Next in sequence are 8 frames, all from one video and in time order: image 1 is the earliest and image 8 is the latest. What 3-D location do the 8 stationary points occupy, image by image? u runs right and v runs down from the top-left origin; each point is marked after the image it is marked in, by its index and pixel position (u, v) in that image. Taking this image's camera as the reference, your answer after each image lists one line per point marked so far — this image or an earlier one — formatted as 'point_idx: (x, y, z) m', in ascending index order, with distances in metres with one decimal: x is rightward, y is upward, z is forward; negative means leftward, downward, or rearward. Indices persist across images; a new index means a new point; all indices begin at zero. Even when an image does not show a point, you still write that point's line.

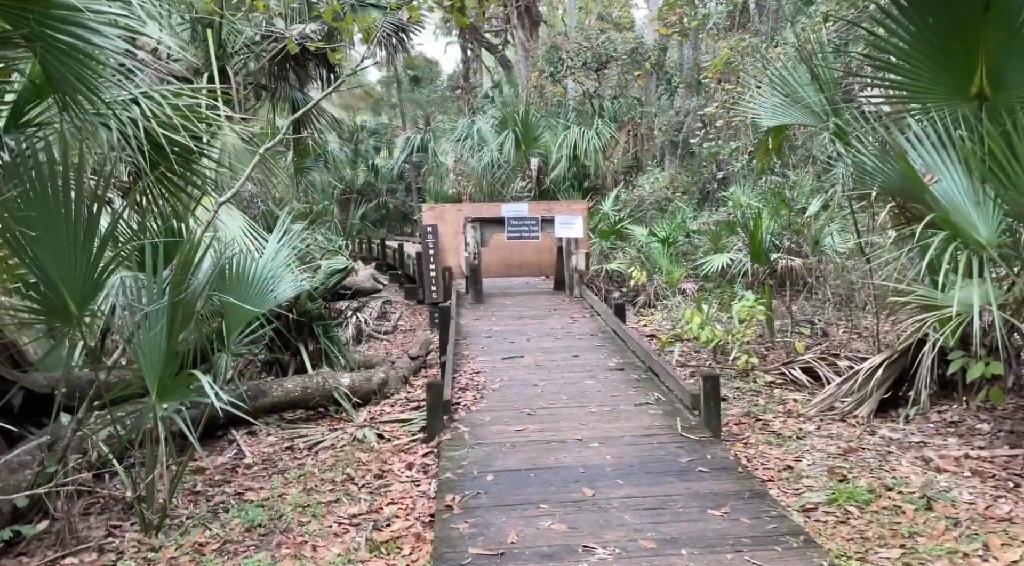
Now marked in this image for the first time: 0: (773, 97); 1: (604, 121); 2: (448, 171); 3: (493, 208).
0: (+1.7, +1.2, +4.7) m
1: (+1.3, +2.3, +10.1) m
2: (-1.0, +1.7, +11.1) m
3: (-0.2, +0.7, +6.5) m
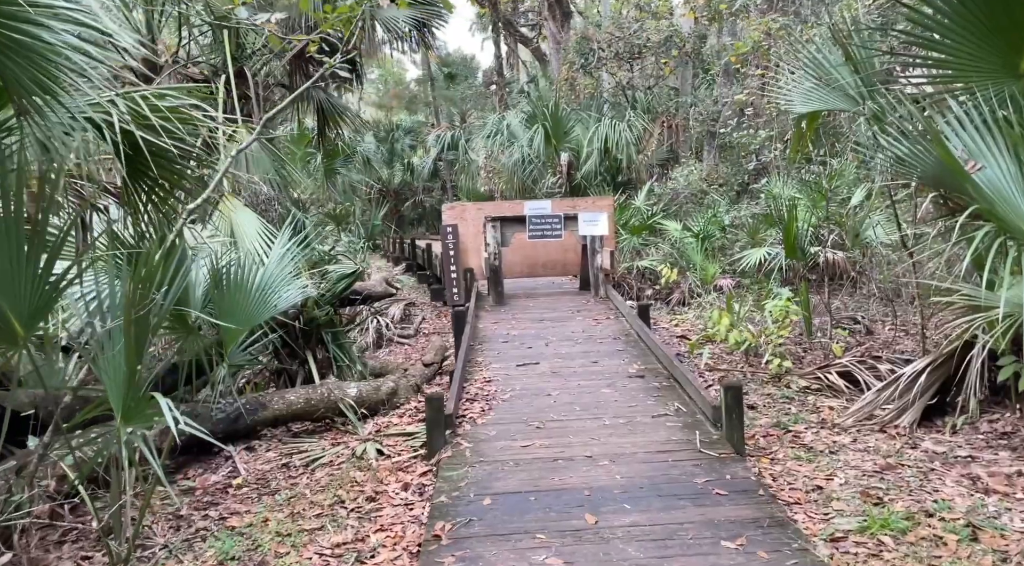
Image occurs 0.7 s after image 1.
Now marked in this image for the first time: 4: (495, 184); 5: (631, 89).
0: (+1.8, +1.2, +4.3) m
1: (+1.7, +2.3, +9.8) m
2: (-0.5, +1.7, +10.9) m
3: (0.0, +0.7, +6.3) m
4: (-0.2, +1.4, +10.0) m
5: (+1.8, +2.9, +10.8) m
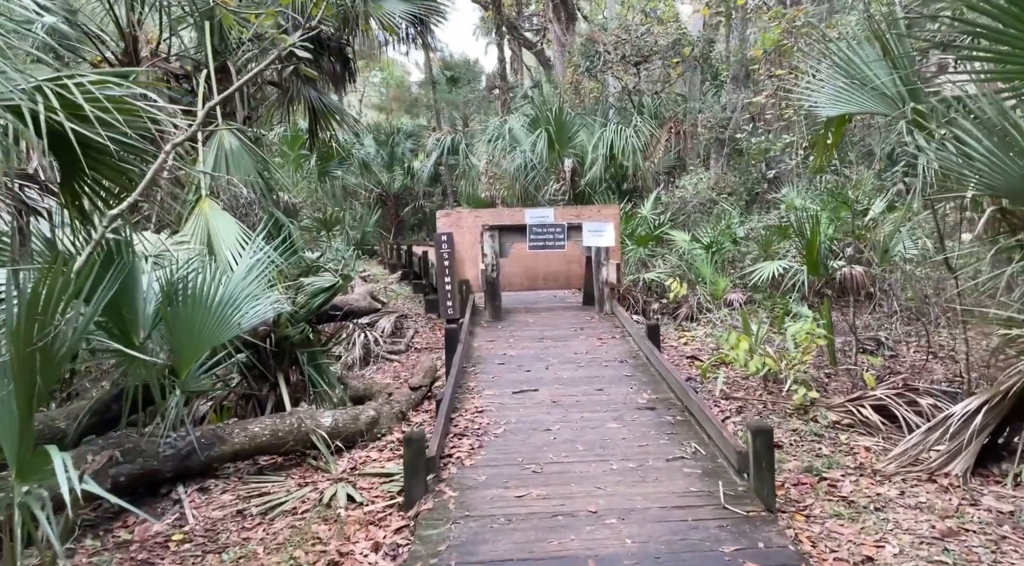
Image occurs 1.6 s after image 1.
0: (+1.8, +1.1, +3.9) m
1: (+1.7, +2.2, +9.4) m
2: (-0.5, +1.6, +10.5) m
3: (0.0, +0.6, +5.9) m
4: (-0.2, +1.3, +9.6) m
5: (+1.8, +2.8, +10.4) m
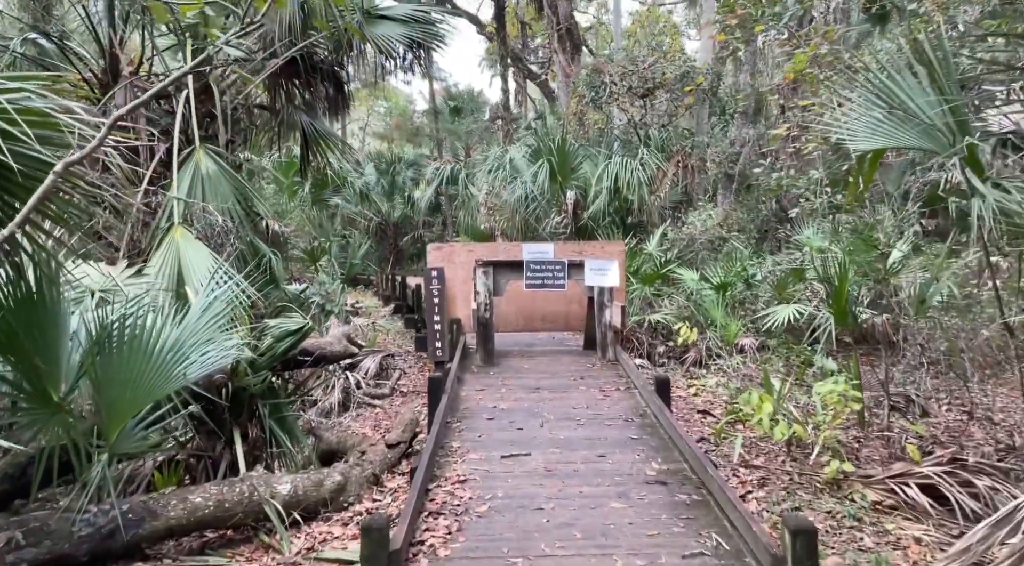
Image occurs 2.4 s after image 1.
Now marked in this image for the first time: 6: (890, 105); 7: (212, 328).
0: (+1.8, +0.8, +3.5) m
1: (+1.8, +1.7, +9.0) m
2: (-0.5, +1.1, +10.1) m
3: (0.0, +0.2, +5.5) m
4: (-0.2, +0.8, +9.2) m
5: (+1.9, +2.2, +10.1) m
6: (+1.8, +0.9, +3.4) m
7: (-1.3, -0.2, +3.0) m
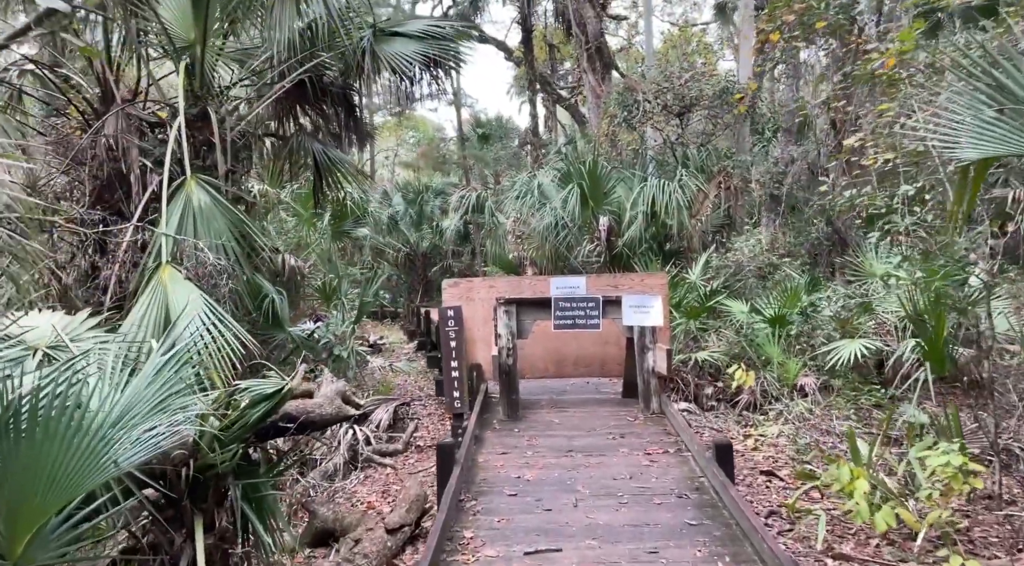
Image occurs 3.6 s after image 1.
0: (+1.9, +0.7, +2.8) m
1: (+2.1, +1.3, +8.4) m
2: (-0.1, +0.7, +9.5) m
3: (+0.2, 0.0, +4.8) m
4: (+0.1, +0.4, +8.6) m
5: (+2.2, +1.8, +9.4) m
6: (+1.9, +0.7, +2.8) m
7: (-1.2, -0.4, +2.4) m
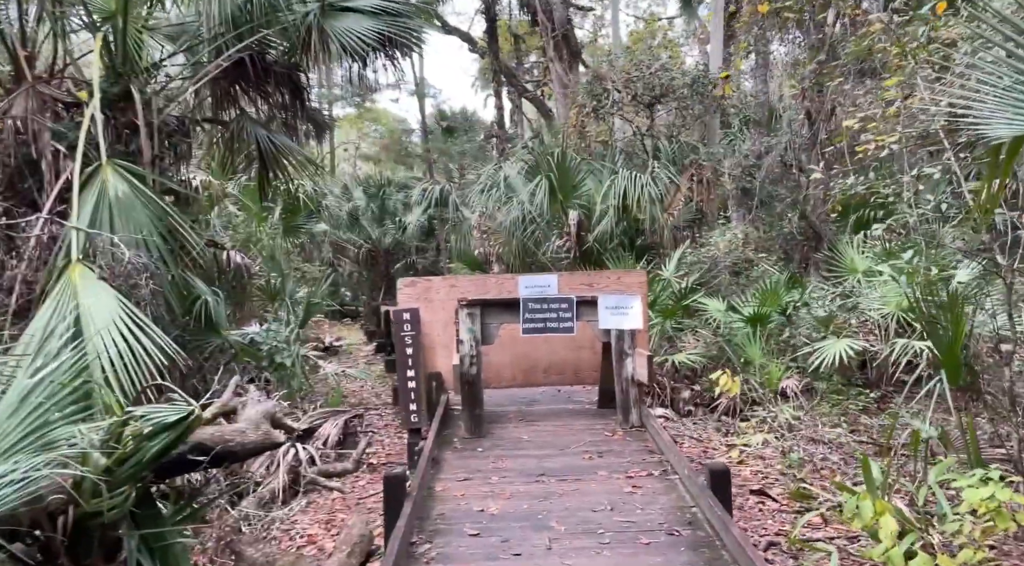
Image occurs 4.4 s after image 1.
0: (+1.7, +0.7, +2.4) m
1: (+1.7, +1.3, +8.0) m
2: (-0.6, +0.7, +9.0) m
3: (-0.1, 0.0, +4.3) m
4: (-0.3, +0.4, +8.1) m
5: (+1.8, +1.9, +9.1) m
6: (+1.8, +0.7, +2.4) m
7: (-1.3, -0.4, +1.9) m
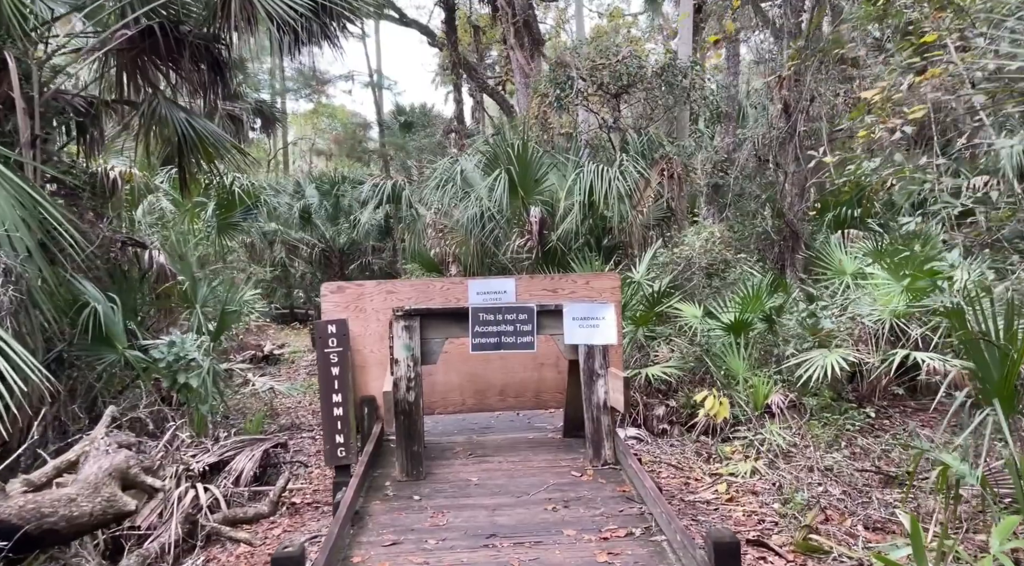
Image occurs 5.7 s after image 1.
0: (+1.5, +0.7, +1.8) m
1: (+1.2, +1.3, +7.4) m
2: (-1.1, +0.7, +8.3) m
3: (-0.3, 0.0, +3.6) m
4: (-0.7, +0.4, +7.4) m
5: (+1.3, +1.8, +8.4) m
6: (+1.6, +0.7, +1.8) m
7: (-1.4, -0.4, +1.1) m
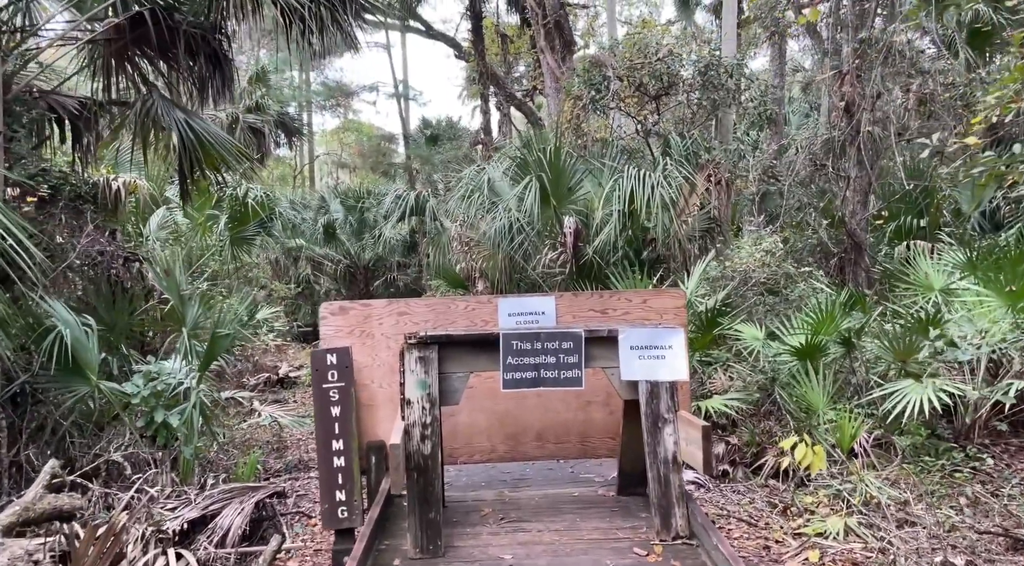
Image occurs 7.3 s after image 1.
0: (+1.6, +0.6, +1.1) m
1: (+1.5, +1.2, +6.7) m
2: (-0.7, +0.5, +7.7) m
3: (-0.2, -0.1, +3.0) m
4: (-0.4, +0.2, +6.8) m
5: (+1.6, +1.6, +7.8) m
6: (+1.7, +0.7, +1.0) m
7: (-1.4, -0.5, +0.5) m
